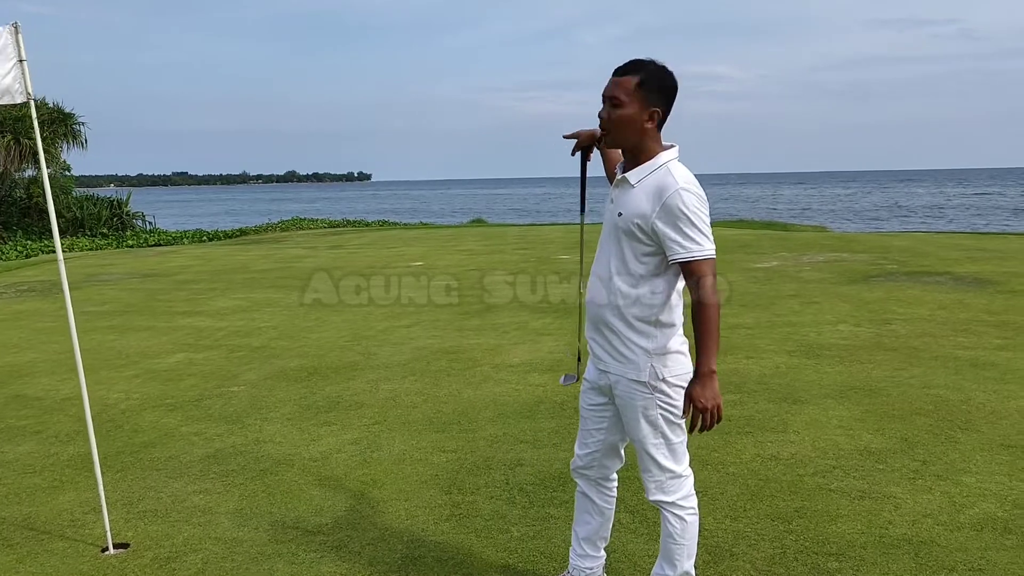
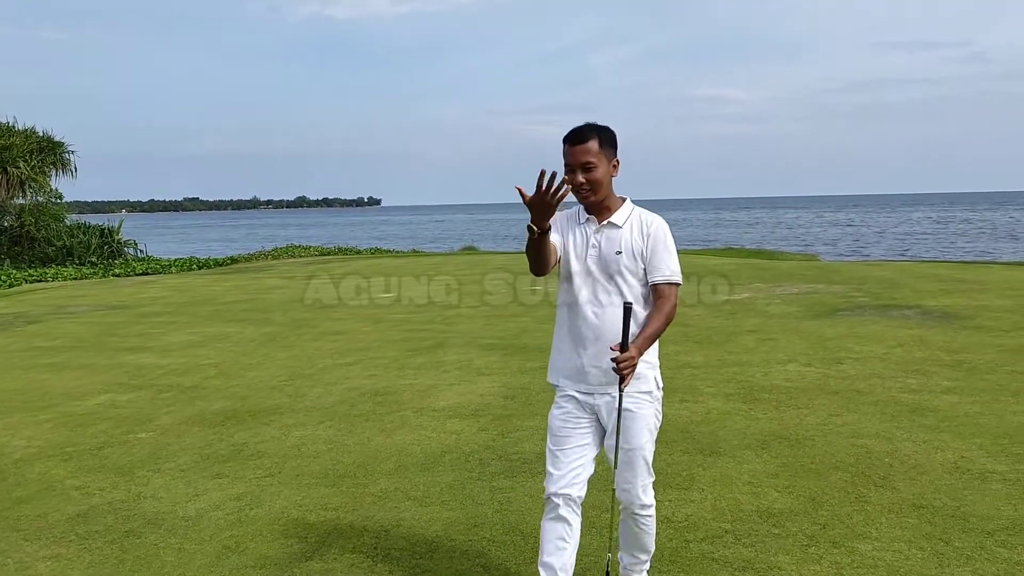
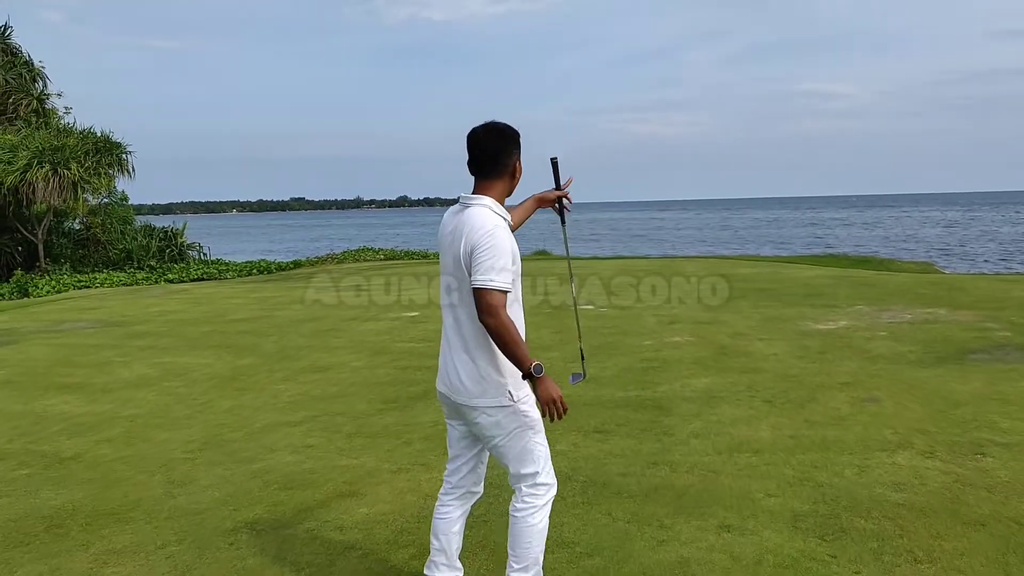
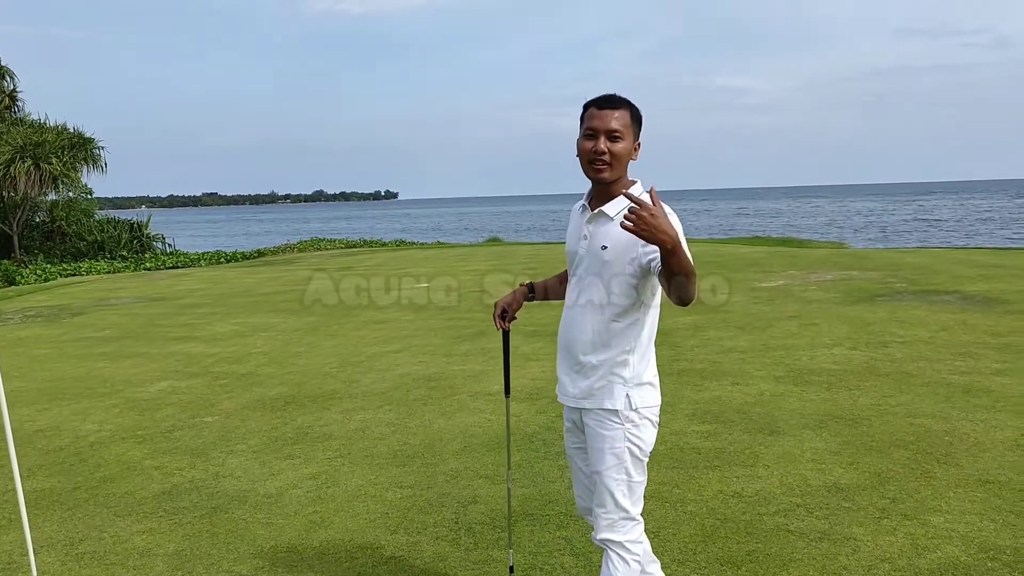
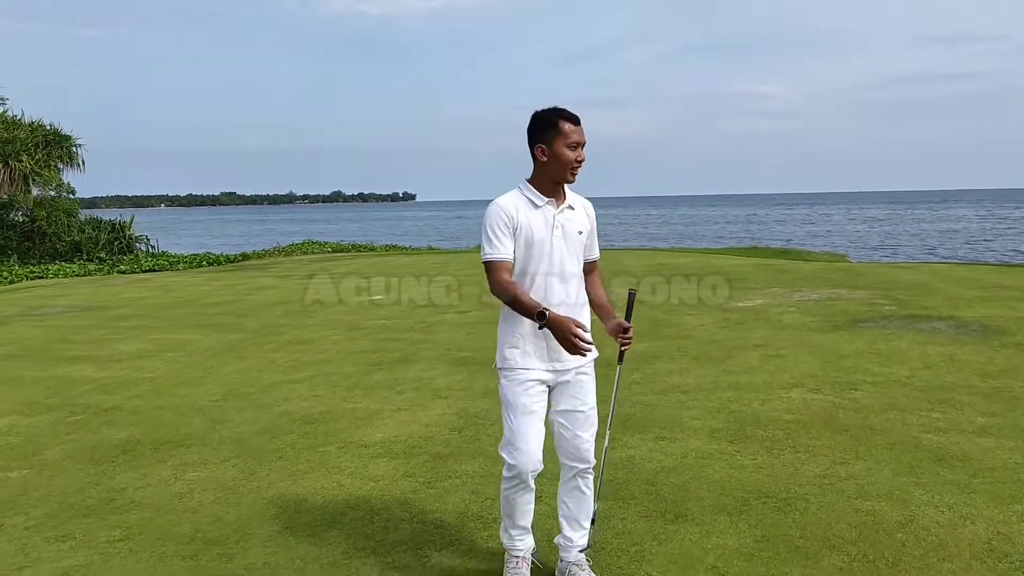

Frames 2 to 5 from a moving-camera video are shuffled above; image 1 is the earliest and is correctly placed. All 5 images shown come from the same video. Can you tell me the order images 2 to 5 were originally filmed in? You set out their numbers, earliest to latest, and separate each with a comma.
4, 2, 5, 3
